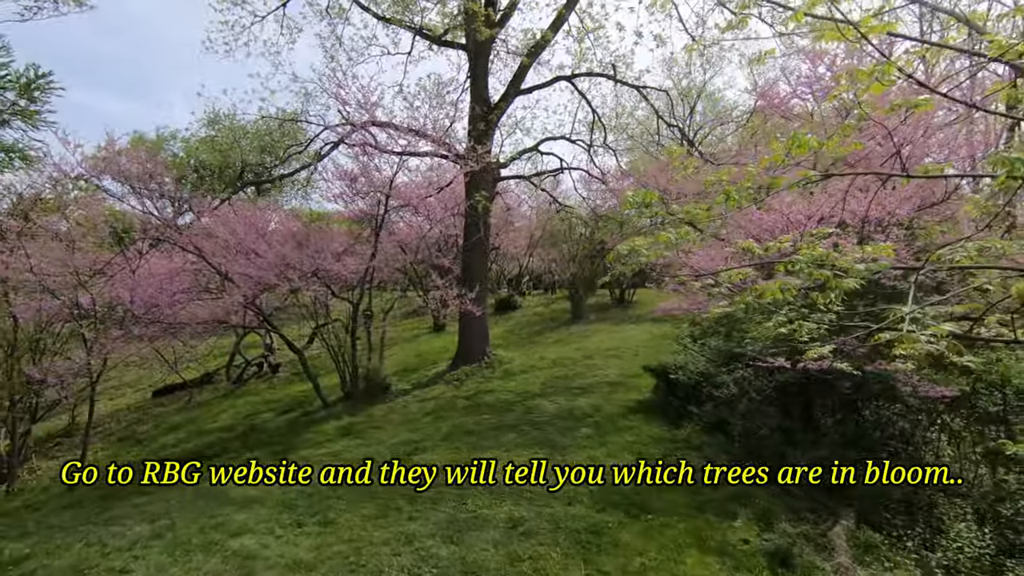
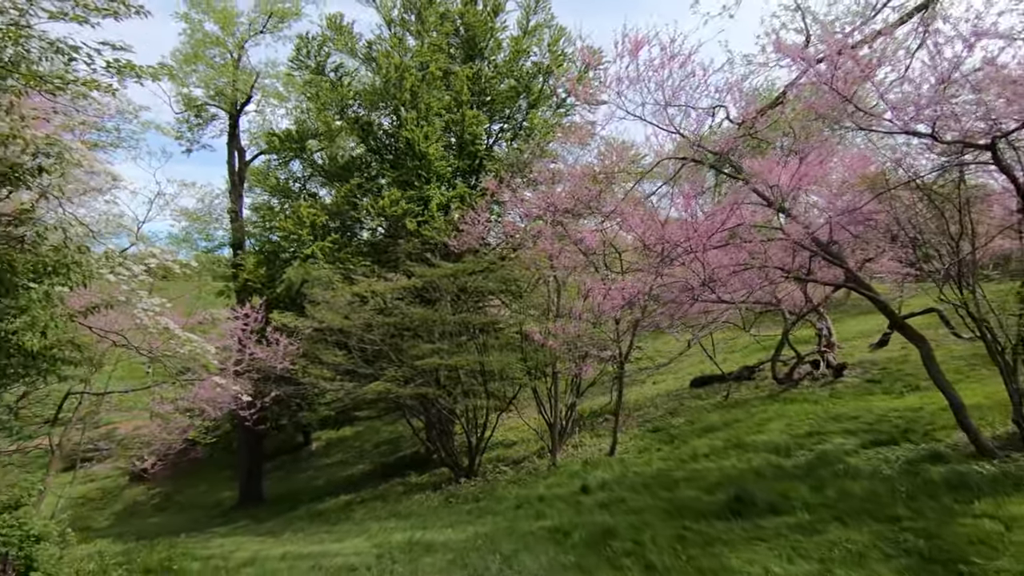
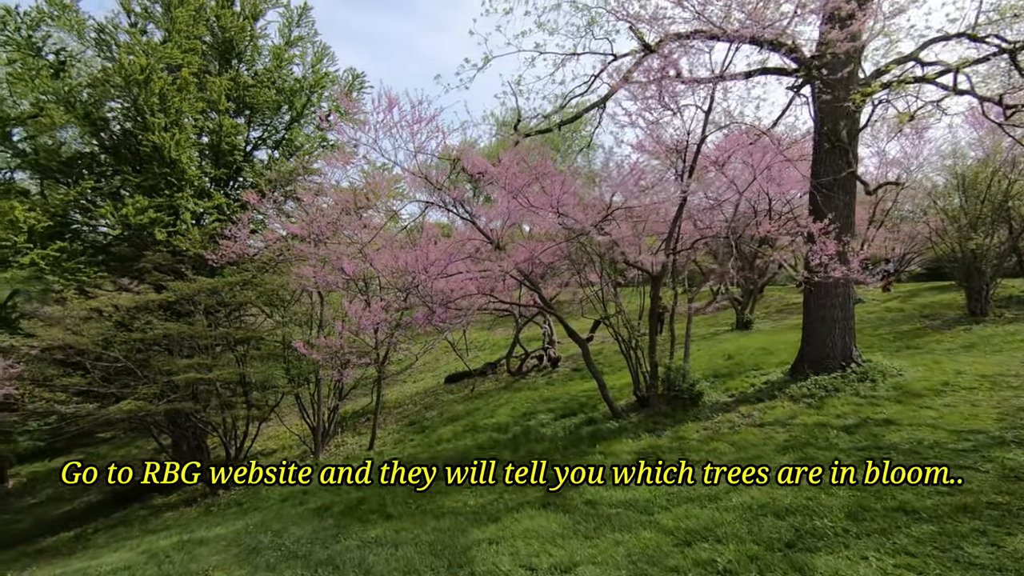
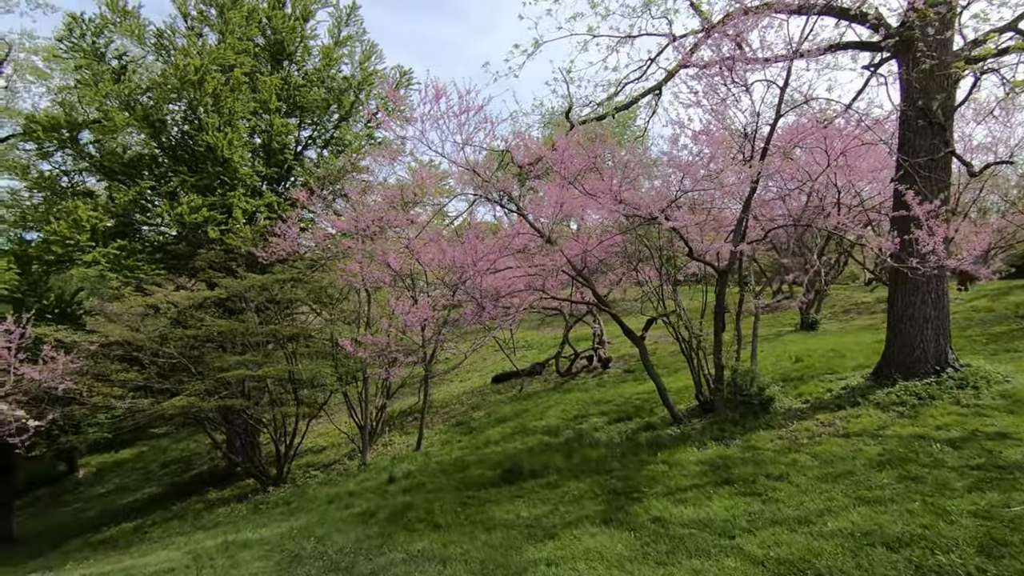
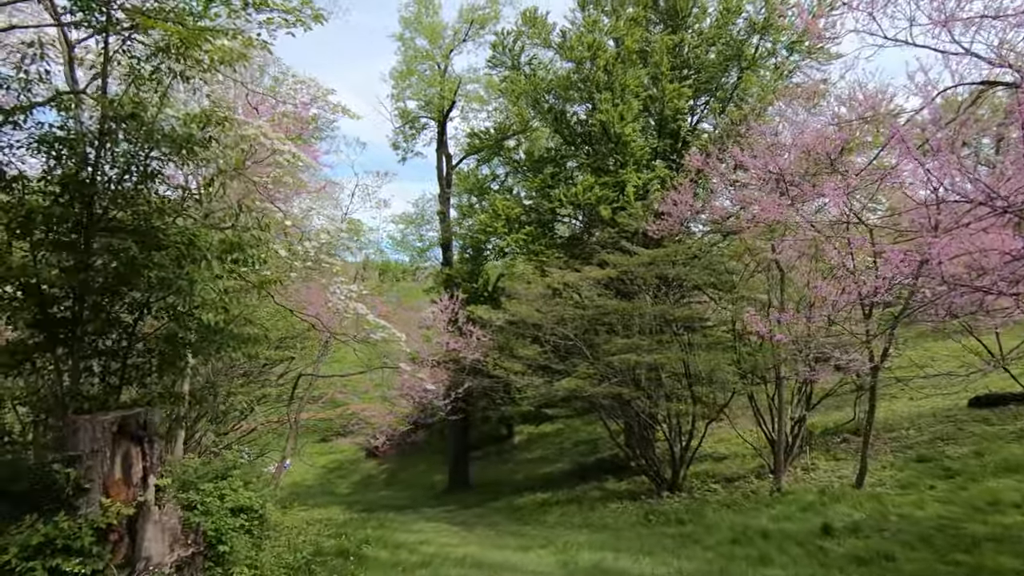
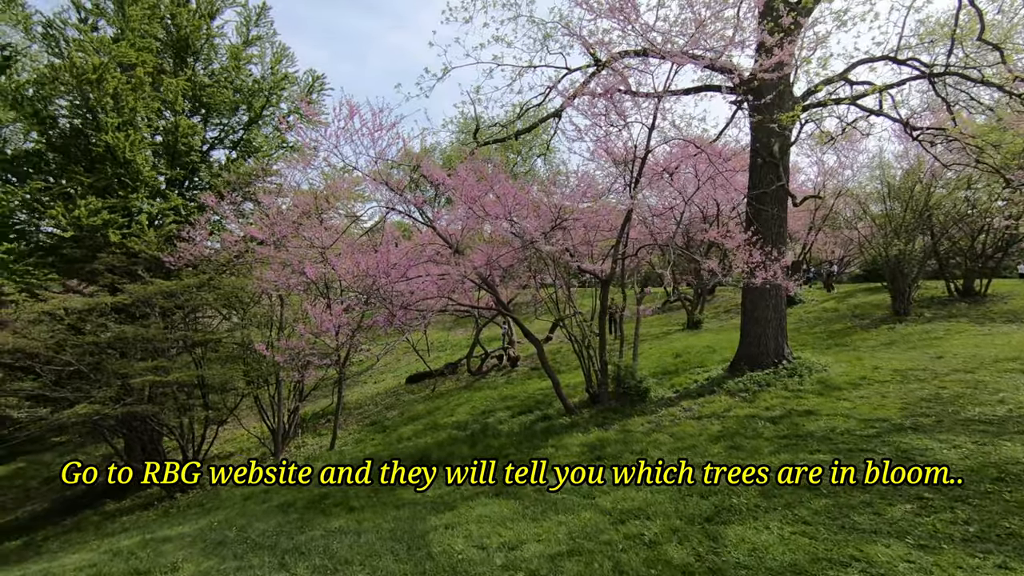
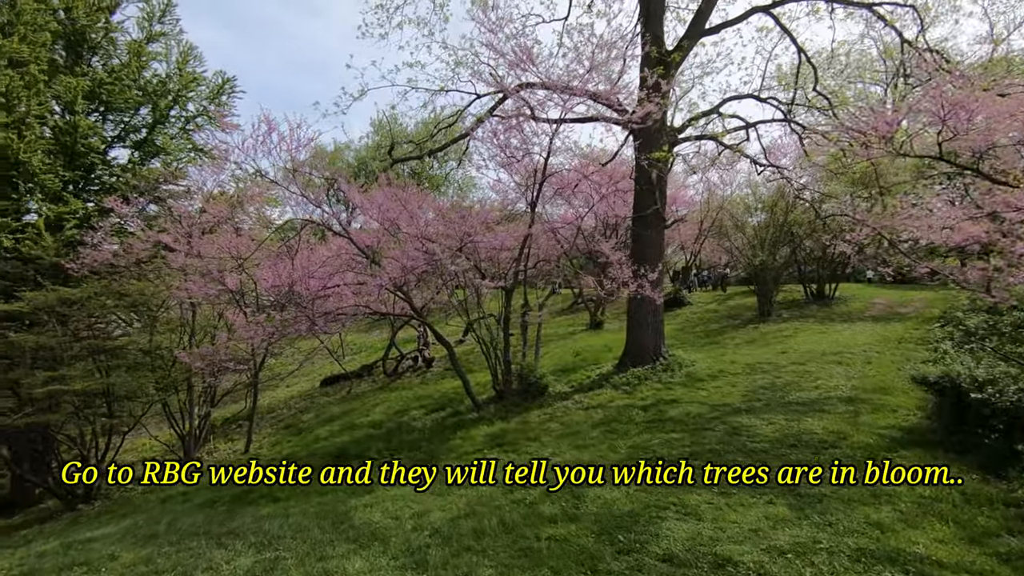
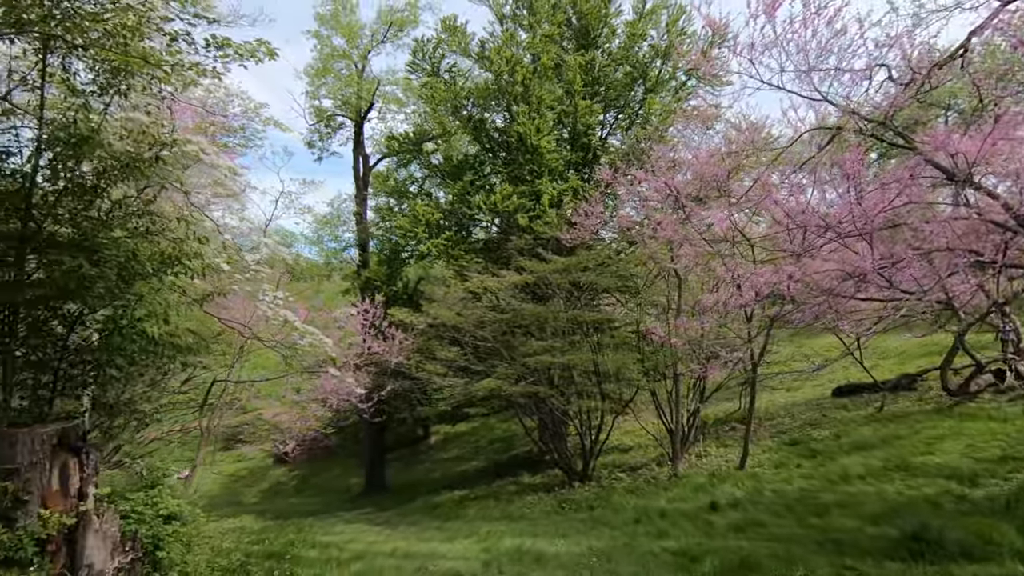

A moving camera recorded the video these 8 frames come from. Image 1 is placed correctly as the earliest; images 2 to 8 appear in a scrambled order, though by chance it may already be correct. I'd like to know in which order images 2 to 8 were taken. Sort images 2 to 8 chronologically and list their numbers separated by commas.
7, 6, 3, 4, 2, 8, 5
